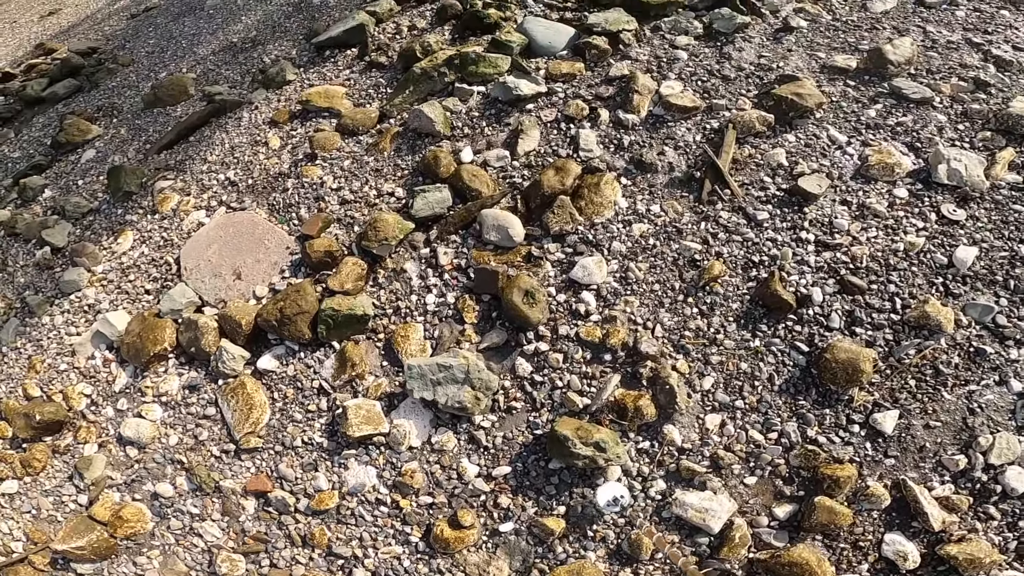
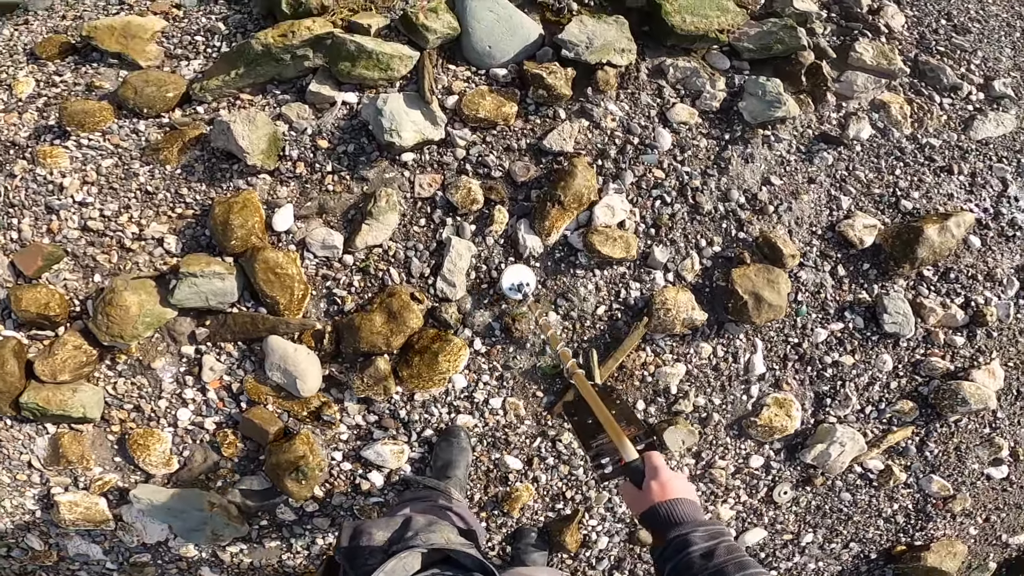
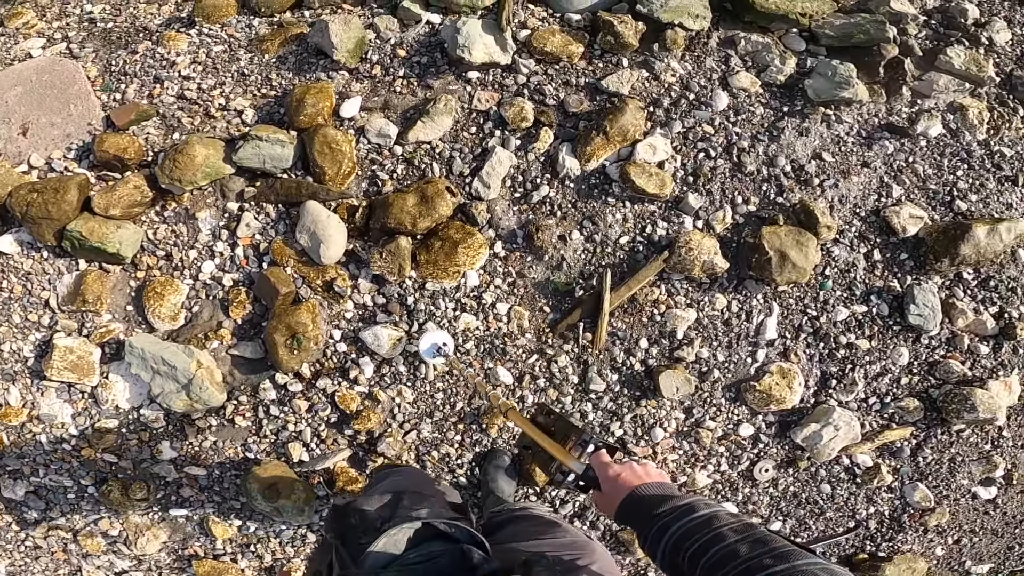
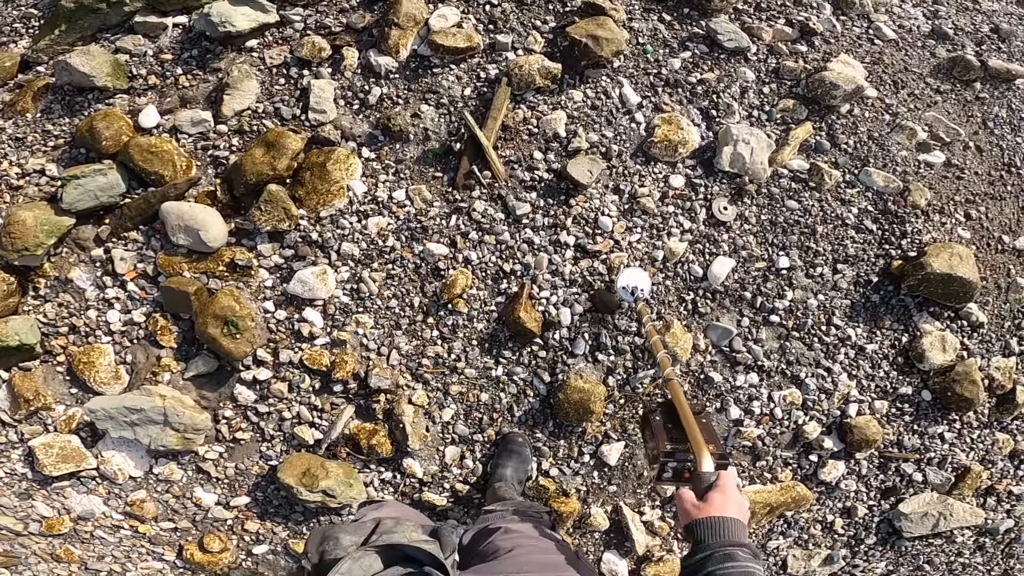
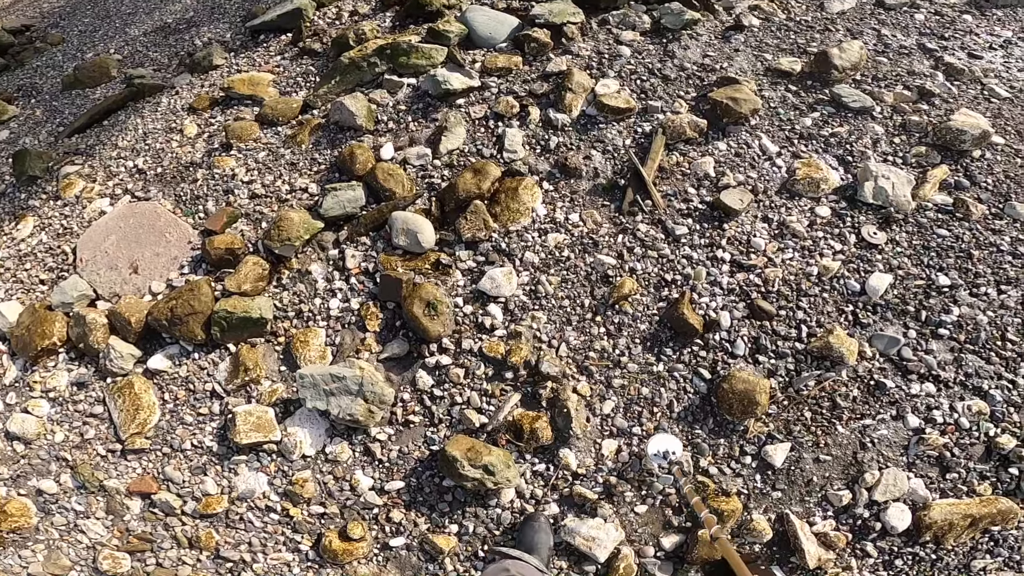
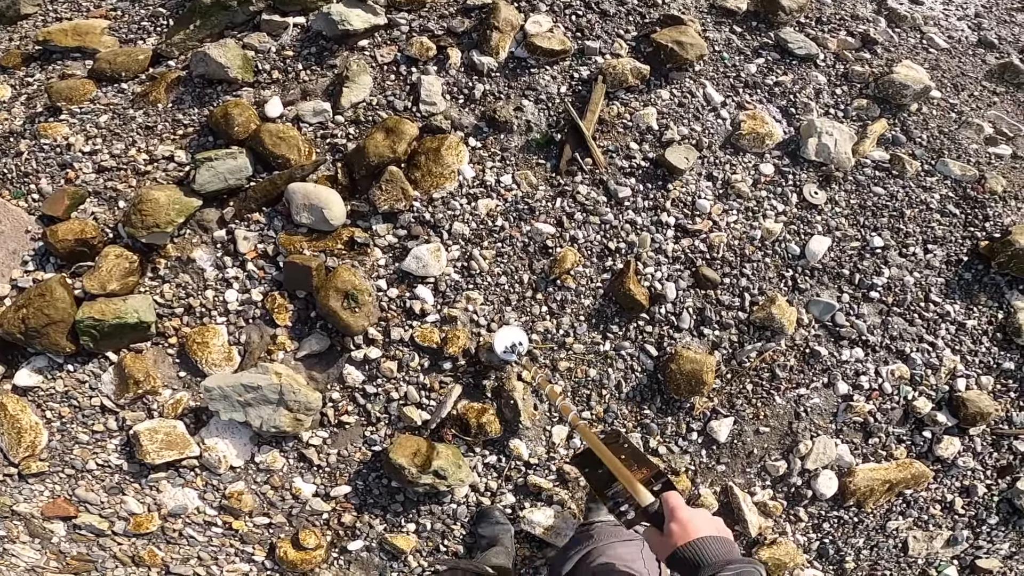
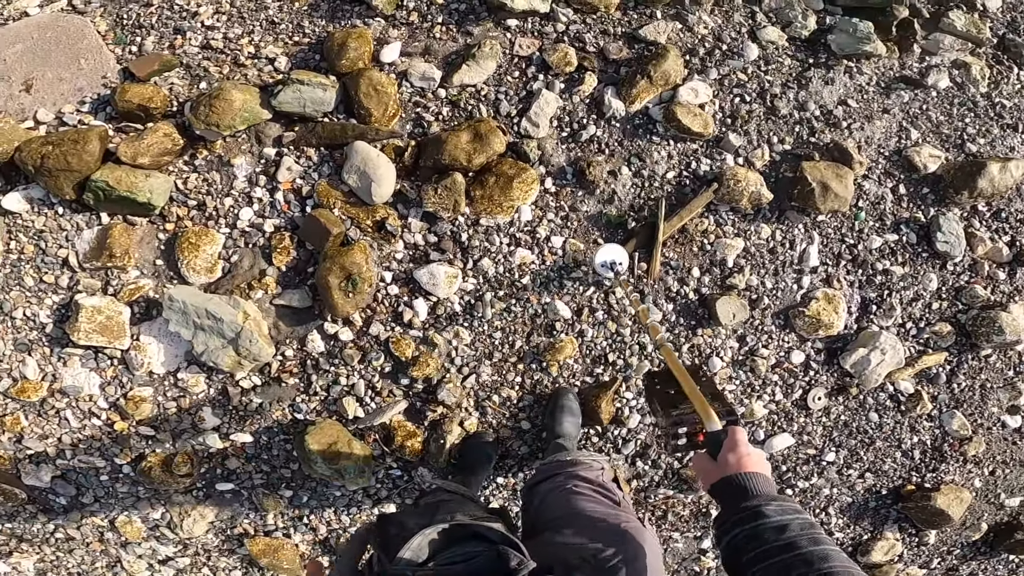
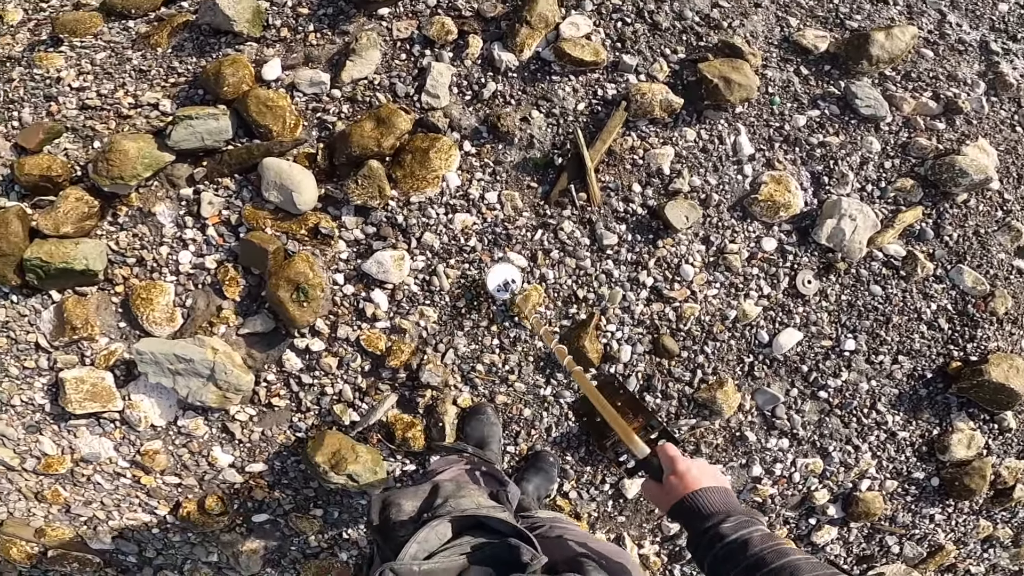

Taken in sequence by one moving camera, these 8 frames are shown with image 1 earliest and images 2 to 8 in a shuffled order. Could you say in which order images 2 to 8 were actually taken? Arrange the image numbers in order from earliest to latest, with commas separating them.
5, 6, 4, 8, 7, 3, 2
